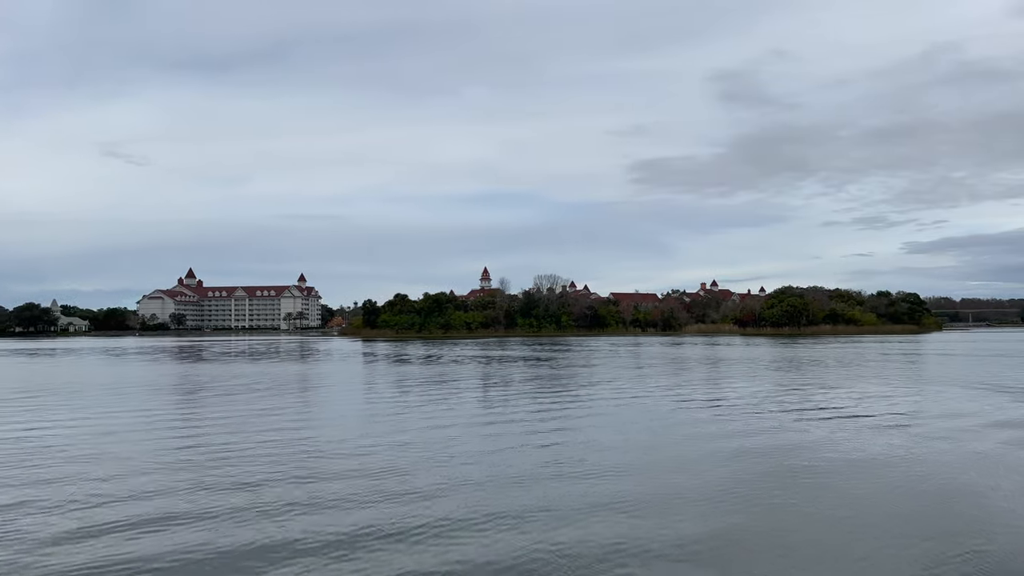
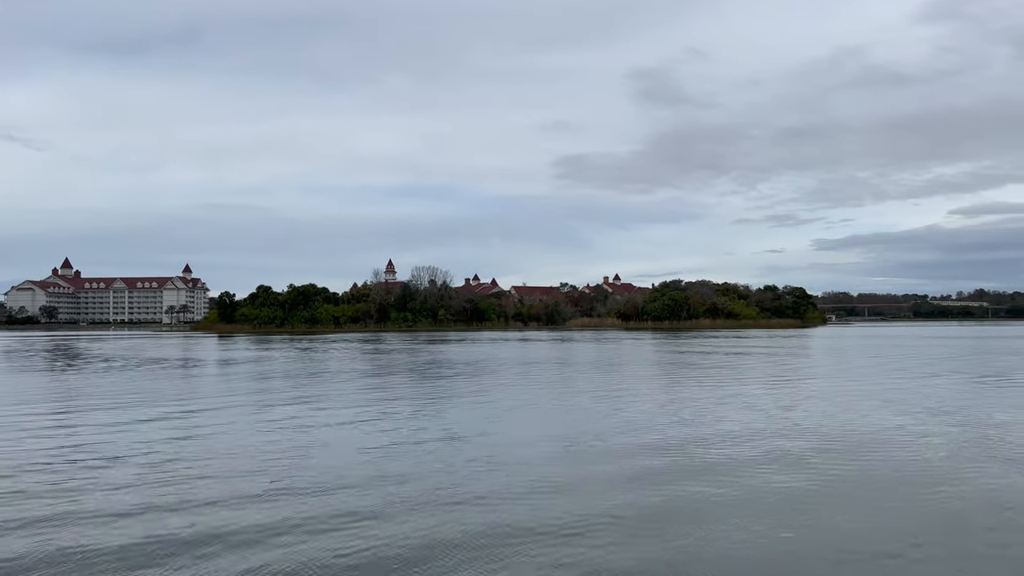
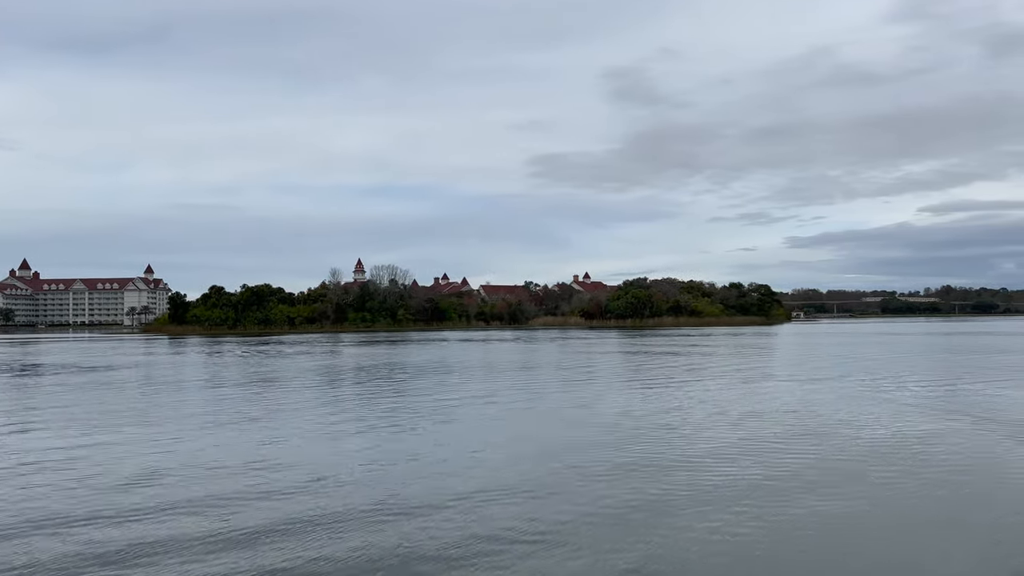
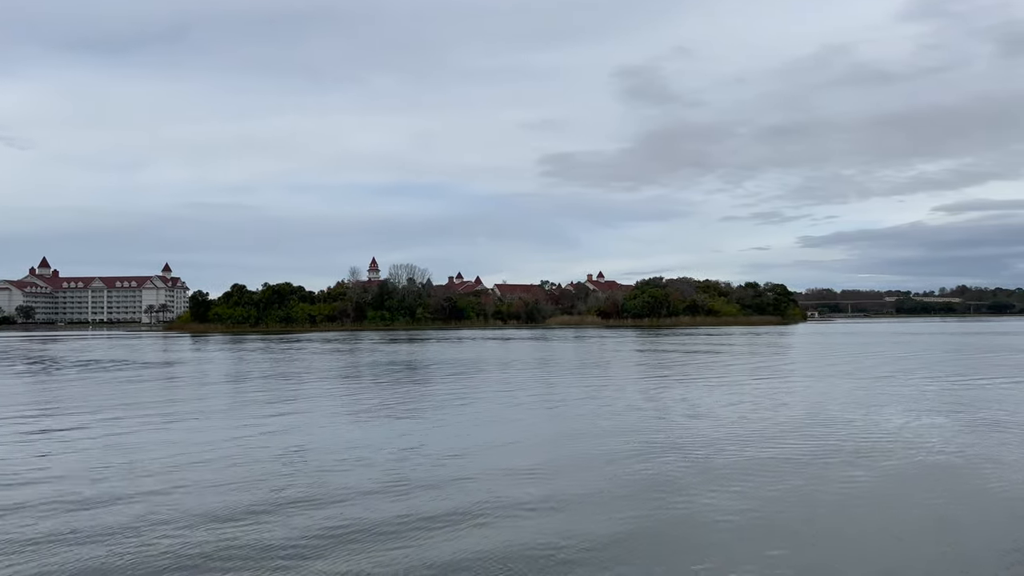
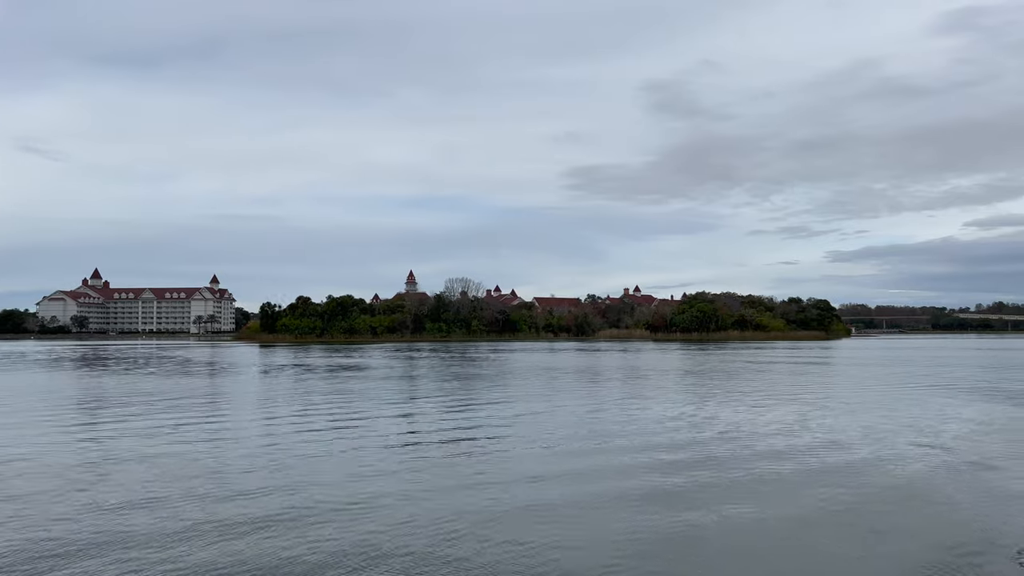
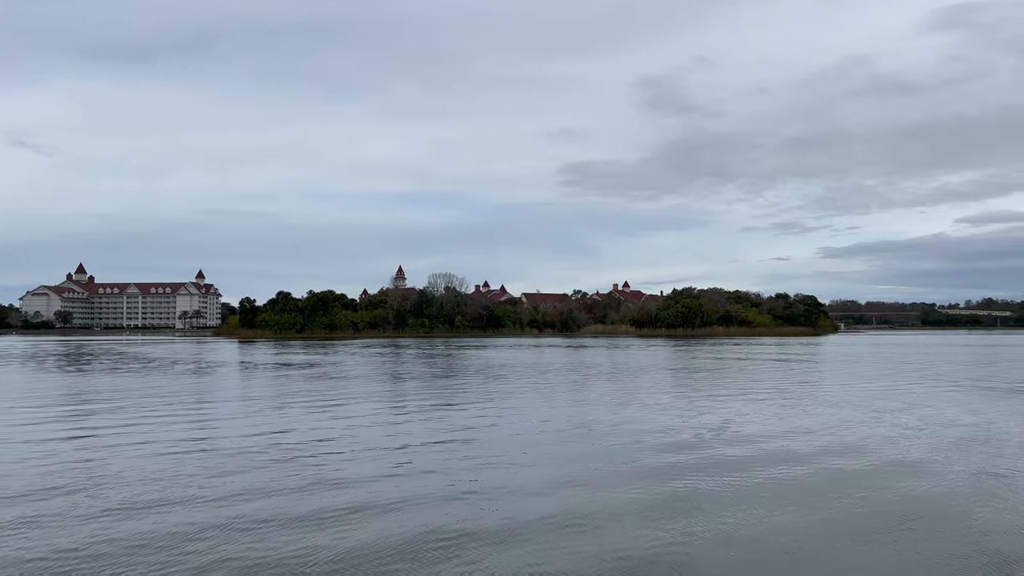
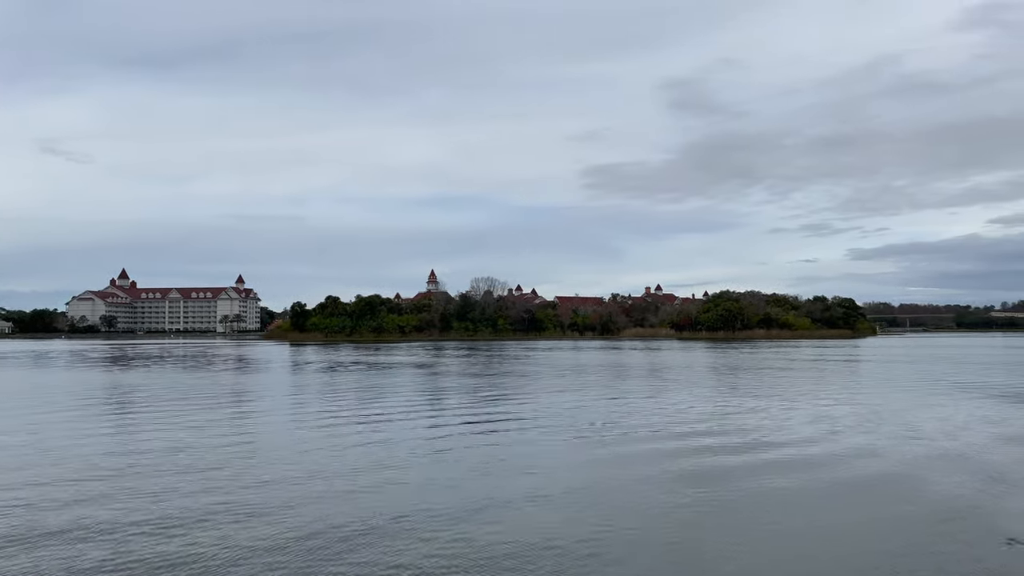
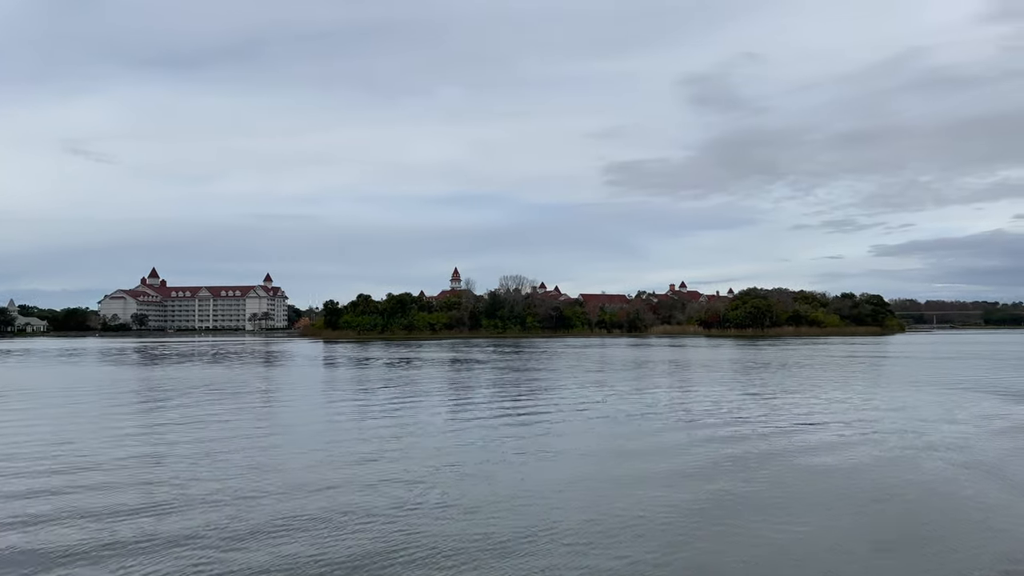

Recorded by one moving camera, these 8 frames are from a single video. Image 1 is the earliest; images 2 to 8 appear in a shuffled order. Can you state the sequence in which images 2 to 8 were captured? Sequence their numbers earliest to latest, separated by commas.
8, 7, 5, 6, 2, 4, 3
